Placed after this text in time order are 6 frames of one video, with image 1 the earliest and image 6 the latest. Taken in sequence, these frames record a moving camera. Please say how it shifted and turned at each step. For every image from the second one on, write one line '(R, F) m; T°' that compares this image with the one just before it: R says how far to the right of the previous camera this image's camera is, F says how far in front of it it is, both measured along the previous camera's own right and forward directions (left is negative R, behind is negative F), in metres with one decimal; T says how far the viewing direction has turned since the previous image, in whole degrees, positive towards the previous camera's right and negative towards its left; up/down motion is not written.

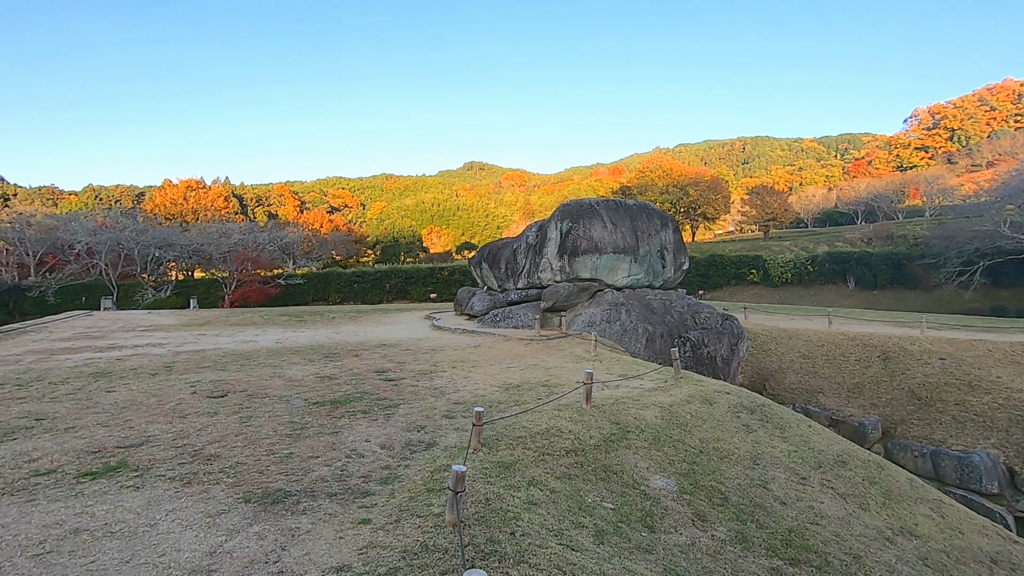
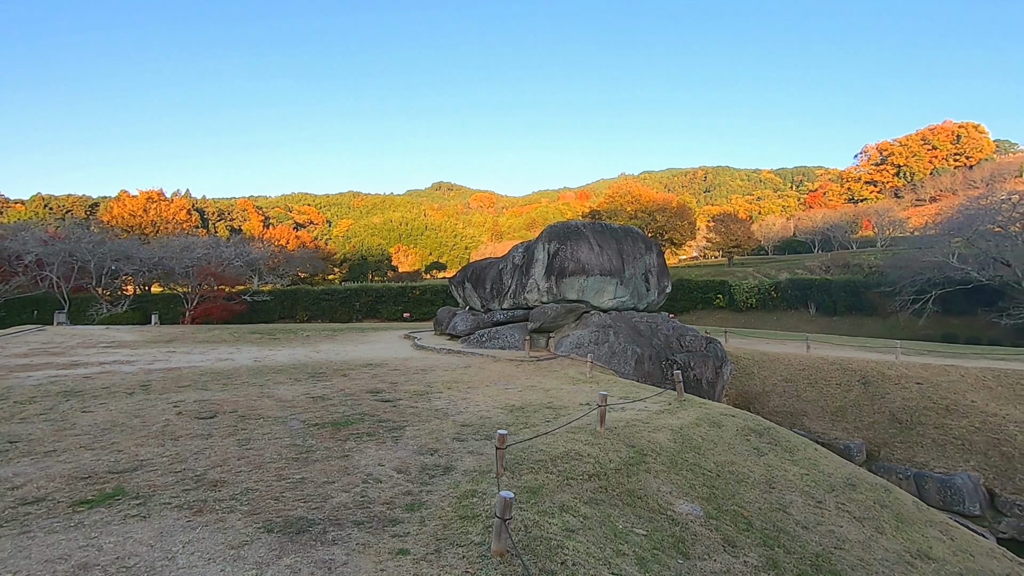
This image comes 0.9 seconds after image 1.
(-0.6, +0.1) m; +4°
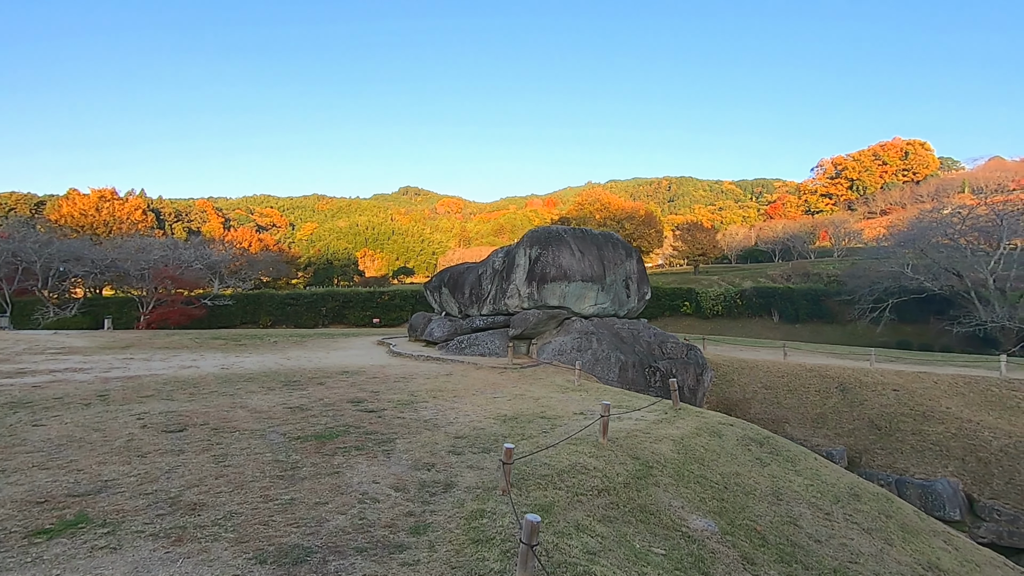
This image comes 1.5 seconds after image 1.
(-0.4, +0.3) m; +4°
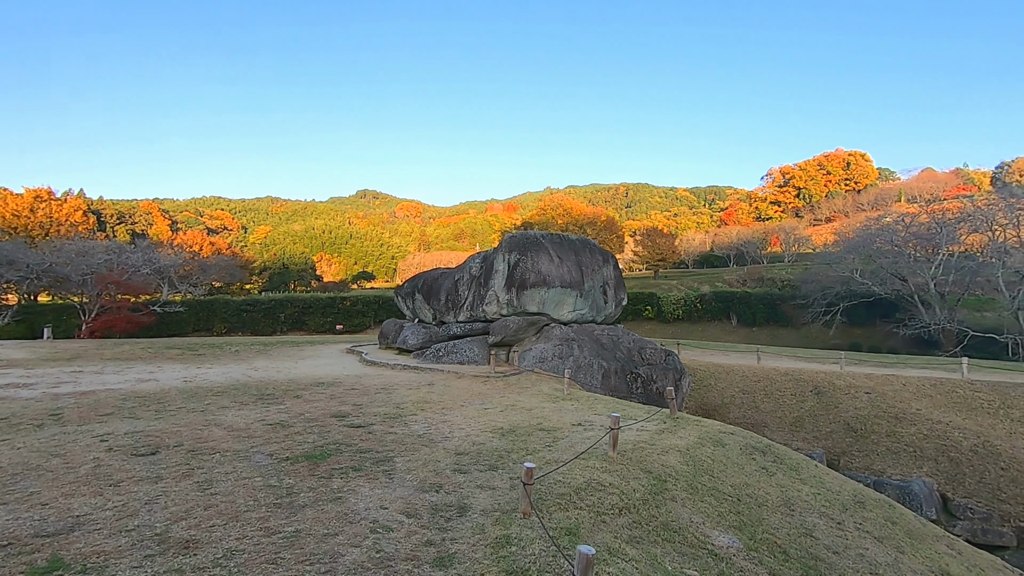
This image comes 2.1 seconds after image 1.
(-0.5, +0.3) m; +4°
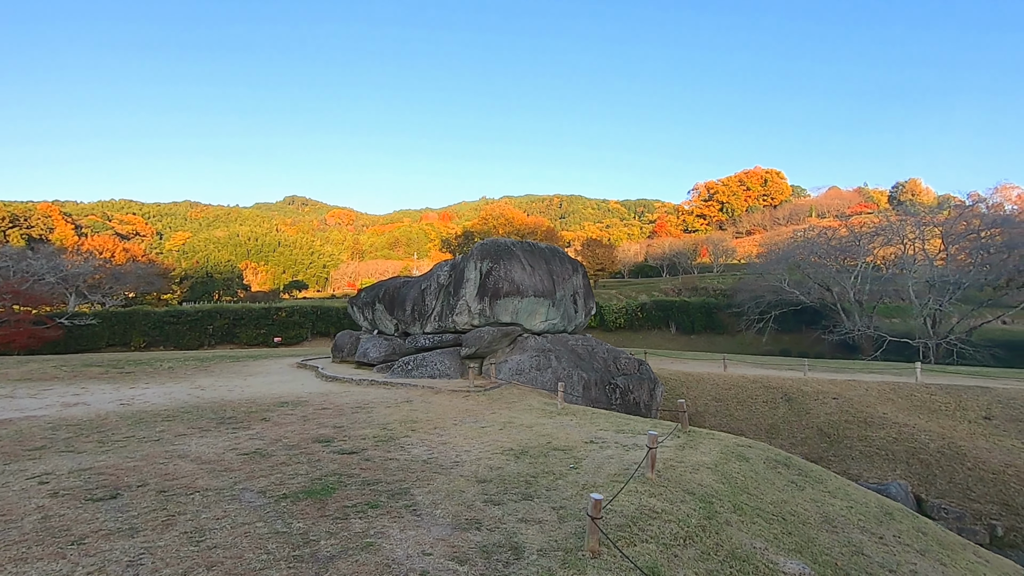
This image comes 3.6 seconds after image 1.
(-1.0, +0.6) m; +7°
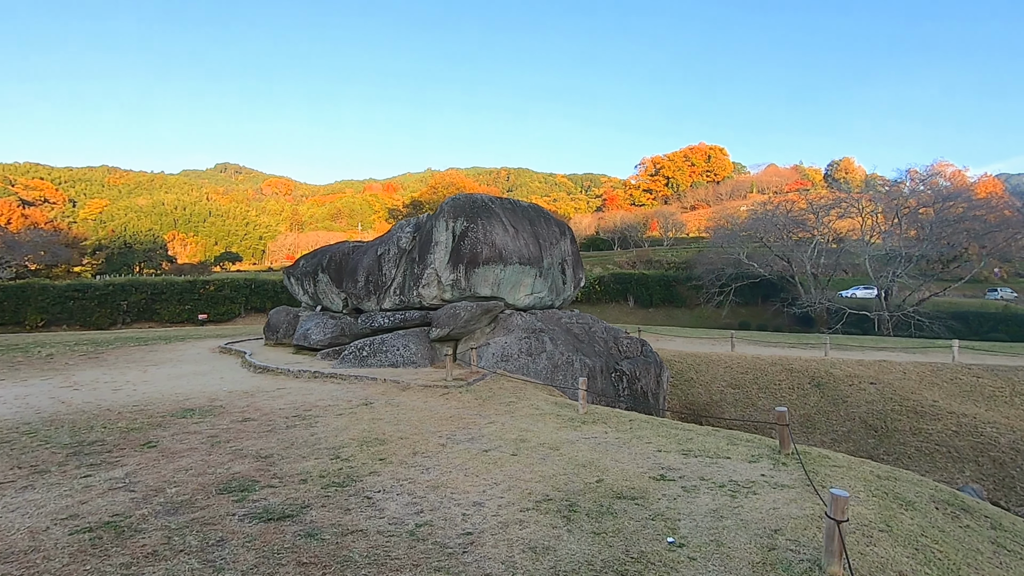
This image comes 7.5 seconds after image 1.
(-0.7, +2.7) m; +6°
